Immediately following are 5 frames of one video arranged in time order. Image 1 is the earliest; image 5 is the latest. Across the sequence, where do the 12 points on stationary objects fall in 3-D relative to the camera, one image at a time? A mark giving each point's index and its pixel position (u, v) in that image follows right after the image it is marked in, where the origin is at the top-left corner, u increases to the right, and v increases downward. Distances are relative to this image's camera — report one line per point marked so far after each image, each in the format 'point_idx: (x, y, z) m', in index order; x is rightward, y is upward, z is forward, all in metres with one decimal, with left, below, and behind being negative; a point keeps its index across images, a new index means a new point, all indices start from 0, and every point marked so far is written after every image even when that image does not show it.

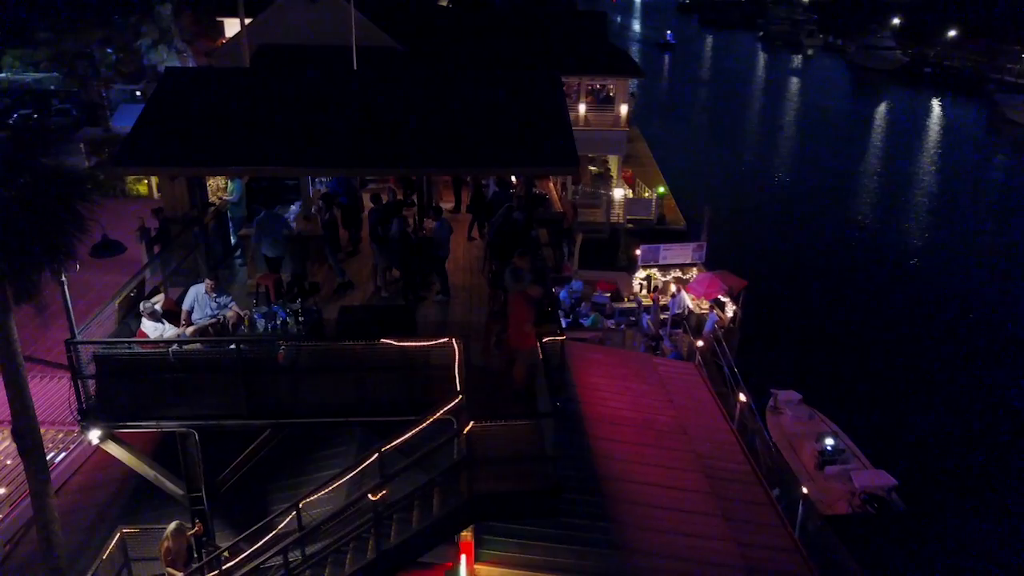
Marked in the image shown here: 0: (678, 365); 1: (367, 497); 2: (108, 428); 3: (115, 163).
0: (+3.4, -1.6, +16.0) m
1: (-1.5, -1.9, +7.2) m
2: (-4.2, -1.5, +8.2) m
3: (-5.4, +1.7, +10.5) m
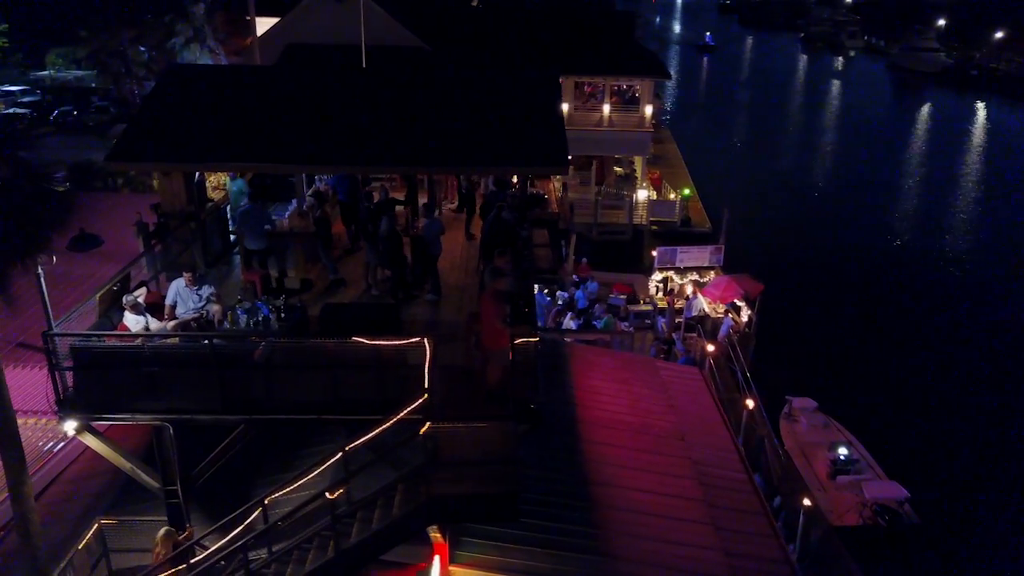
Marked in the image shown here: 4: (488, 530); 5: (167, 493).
0: (+3.4, -1.6, +15.7) m
1: (-1.8, -1.9, +7.1) m
2: (-4.5, -1.4, +8.2) m
3: (-5.5, +1.7, +10.6) m
4: (-0.4, -3.0, +9.6) m
5: (-3.9, -2.3, +8.8) m
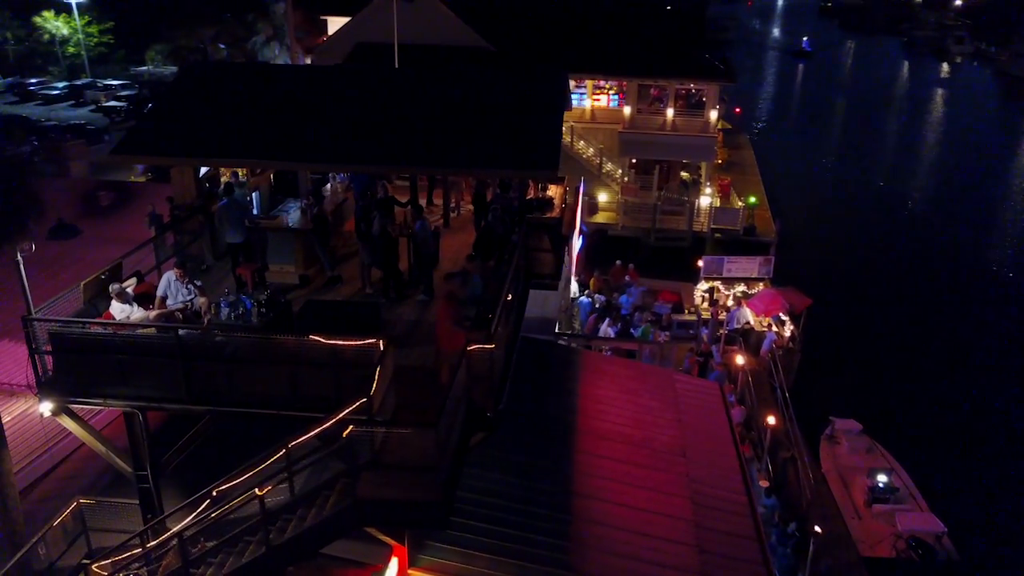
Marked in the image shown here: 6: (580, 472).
0: (+3.7, -1.9, +15.3) m
1: (-2.4, -1.9, +7.2) m
2: (-5.0, -1.3, +8.6) m
3: (-5.6, +1.9, +11.0) m
4: (-0.8, -3.0, +9.5) m
5: (-4.4, -2.2, +9.0) m
6: (+1.0, -2.7, +11.3) m
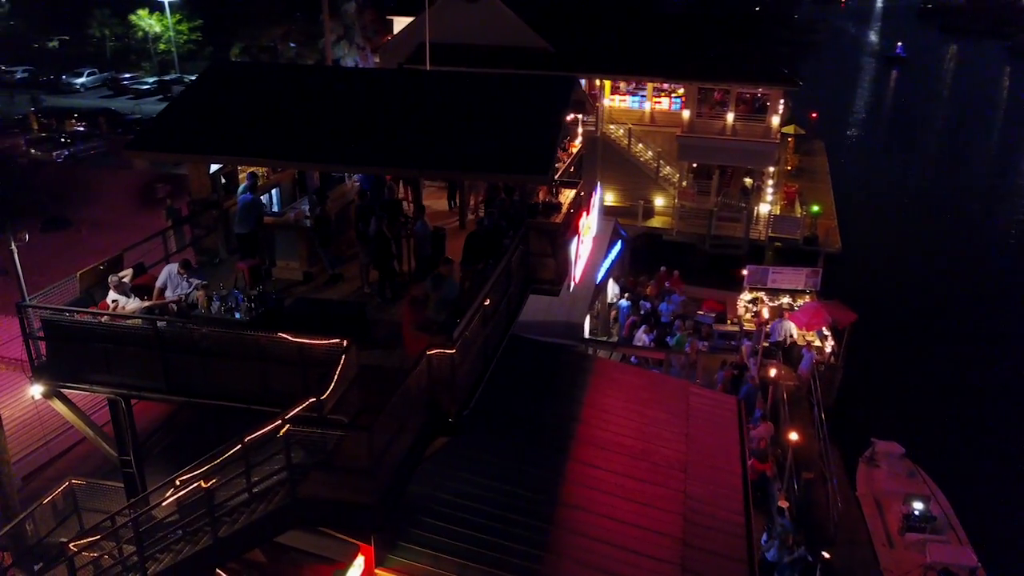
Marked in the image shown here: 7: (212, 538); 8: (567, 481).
0: (+3.9, -2.1, +14.8) m
1: (-2.9, -1.9, +7.4) m
2: (-5.3, -1.1, +9.0) m
3: (-5.6, +2.1, +11.5) m
4: (-1.1, -3.0, +9.5) m
5: (-4.7, -2.1, +9.4) m
6: (+0.8, -2.8, +11.1) m
7: (-2.8, -2.4, +7.5) m
8: (+0.8, -2.7, +11.1) m
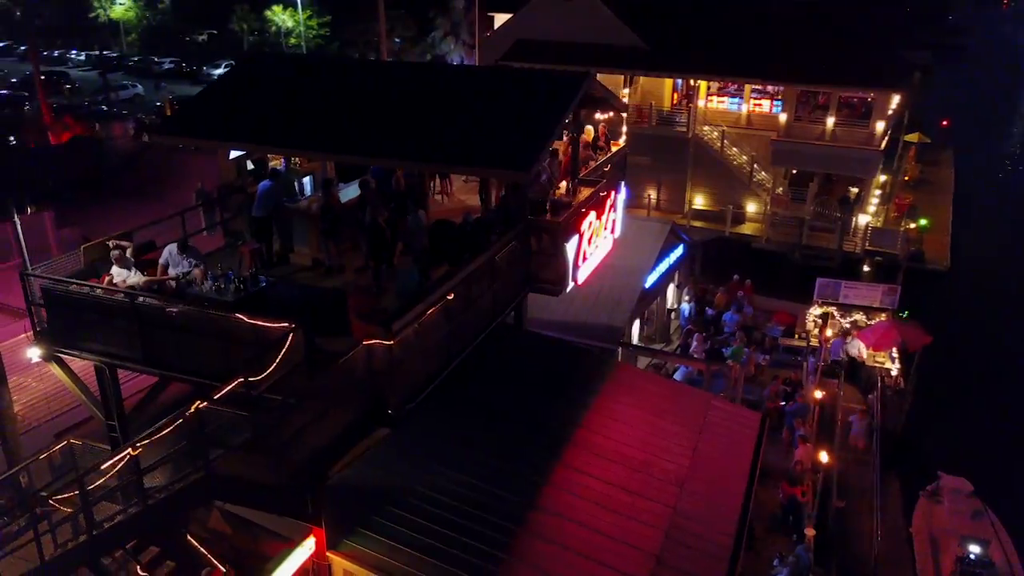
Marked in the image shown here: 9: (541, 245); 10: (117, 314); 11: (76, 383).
0: (+4.1, -2.3, +14.2) m
1: (-3.6, -1.6, +7.7) m
2: (-5.7, -0.8, +9.7) m
3: (-5.5, +2.4, +12.1) m
4: (-1.6, -2.9, +9.6) m
5: (-5.1, -1.8, +10.0) m
6: (+0.5, -2.8, +10.9) m
7: (-3.6, -2.2, +7.8) m
8: (+0.5, -2.8, +10.9) m
9: (+0.5, +0.6, +11.8) m
10: (-4.6, -0.3, +9.2) m
11: (-5.8, -1.3, +10.5) m
